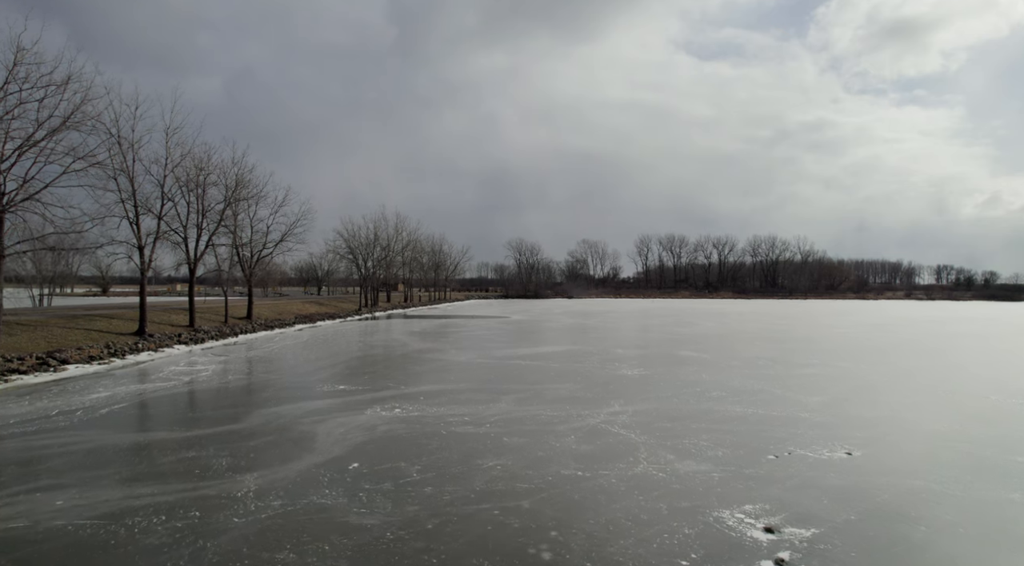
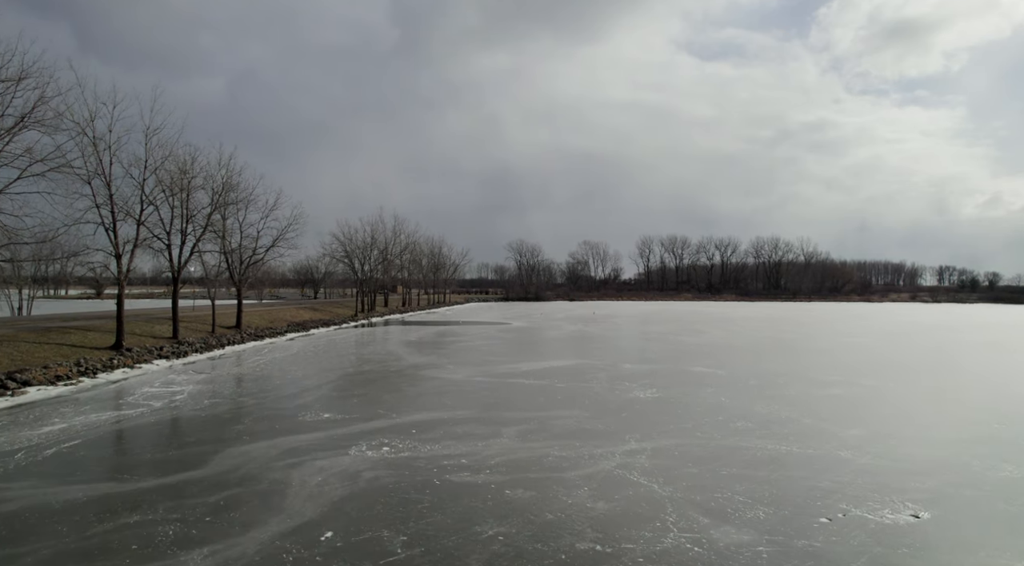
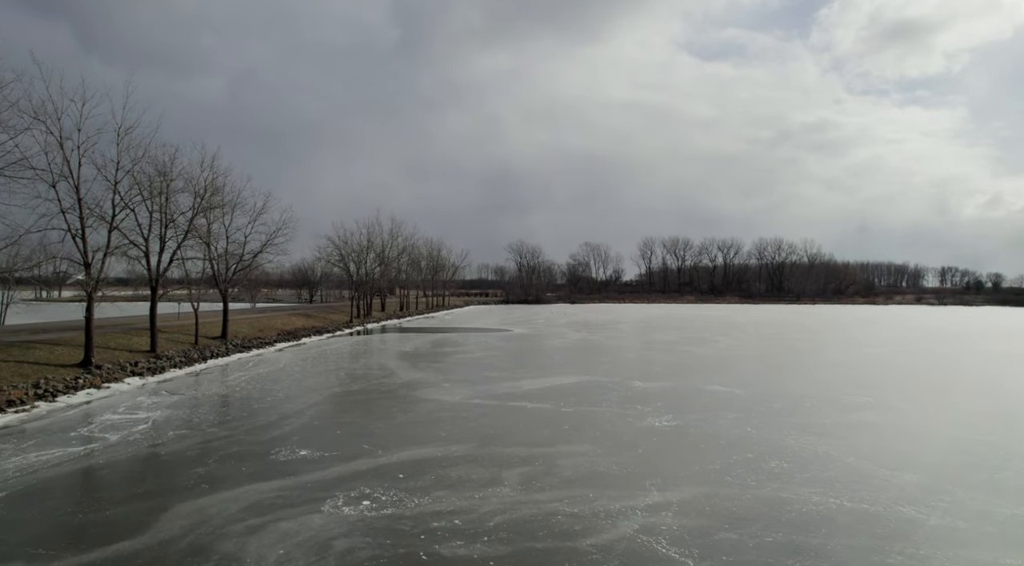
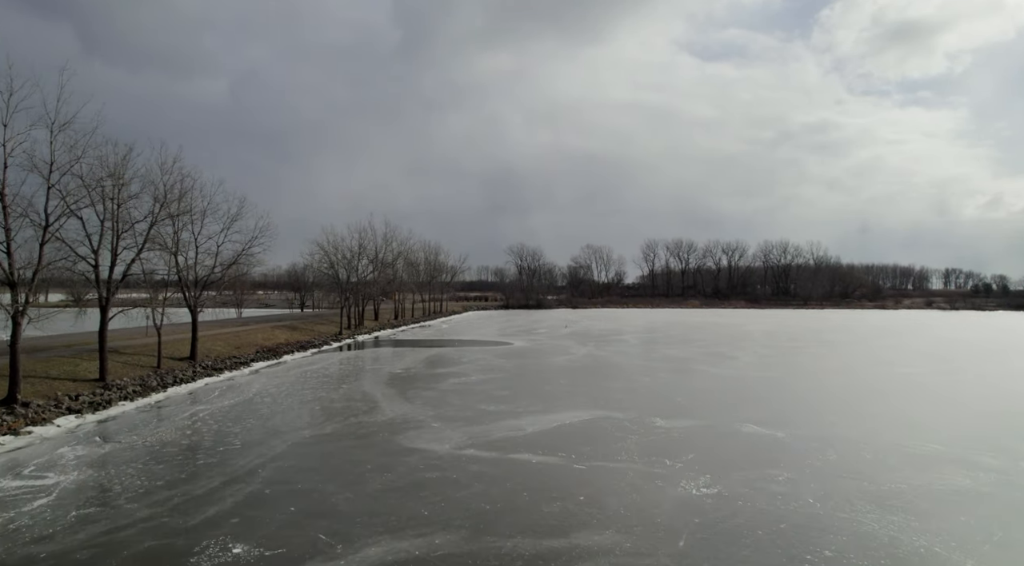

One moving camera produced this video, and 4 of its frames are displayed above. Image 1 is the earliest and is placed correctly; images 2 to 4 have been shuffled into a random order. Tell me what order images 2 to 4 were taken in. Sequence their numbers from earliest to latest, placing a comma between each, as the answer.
2, 3, 4
